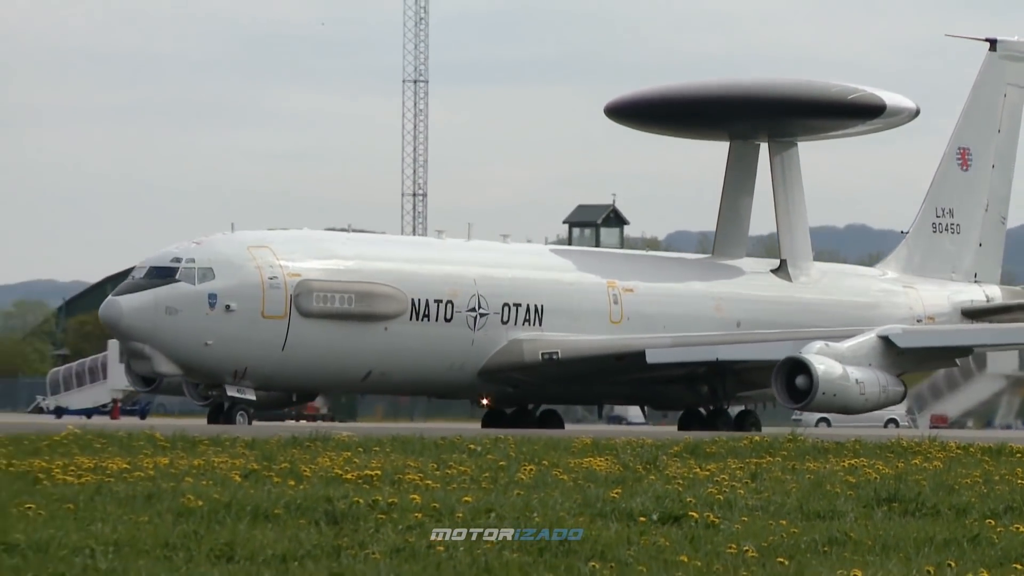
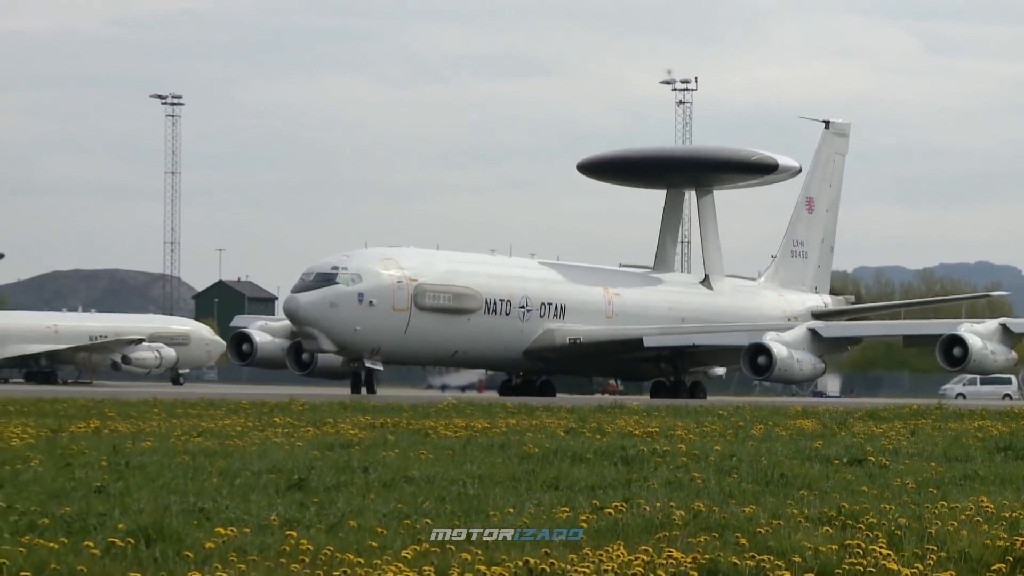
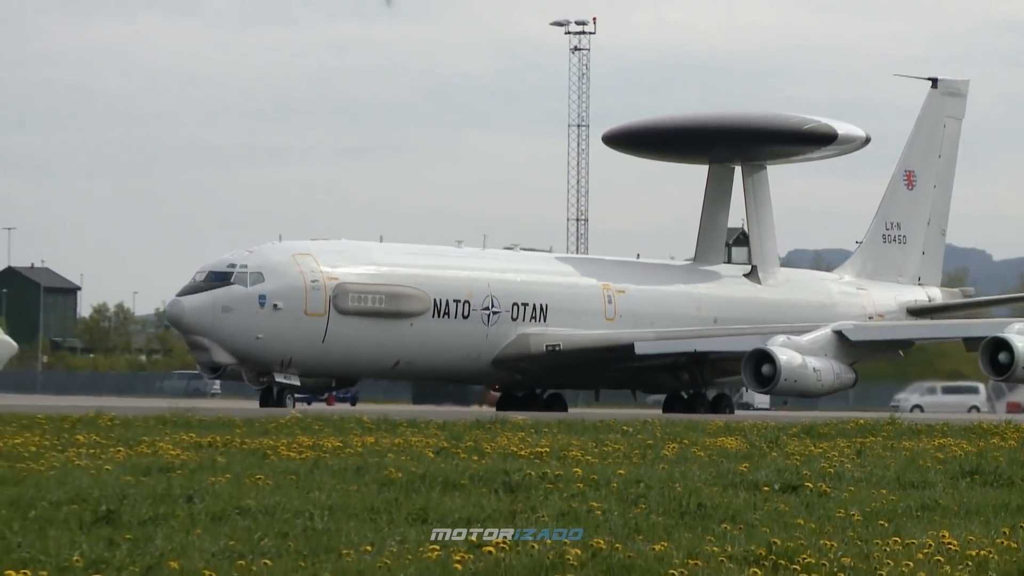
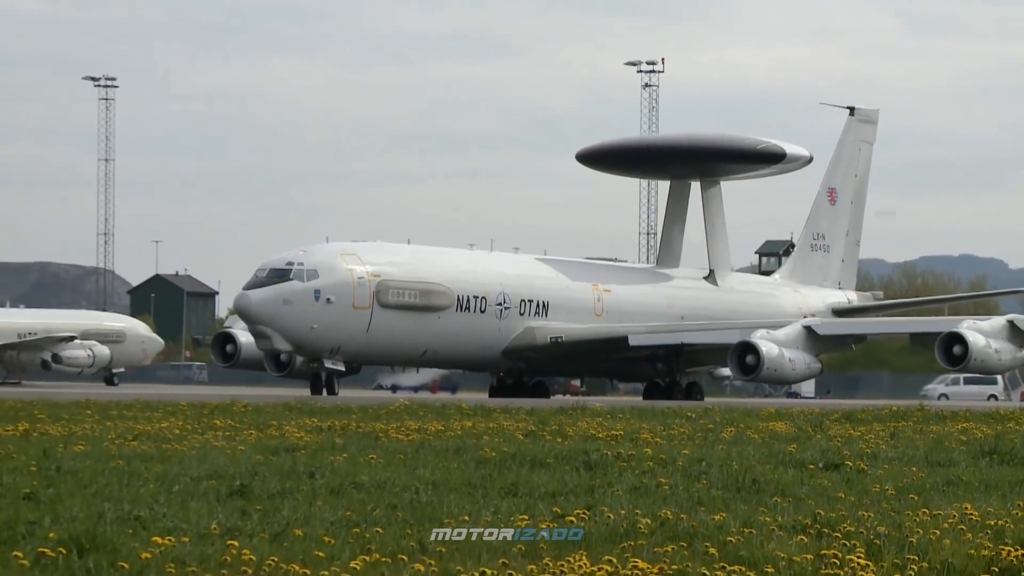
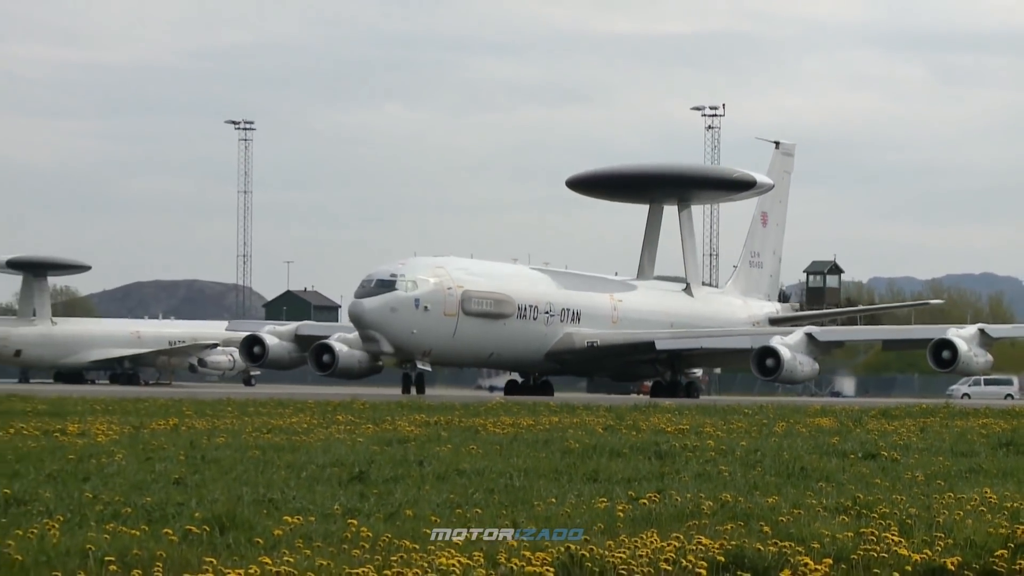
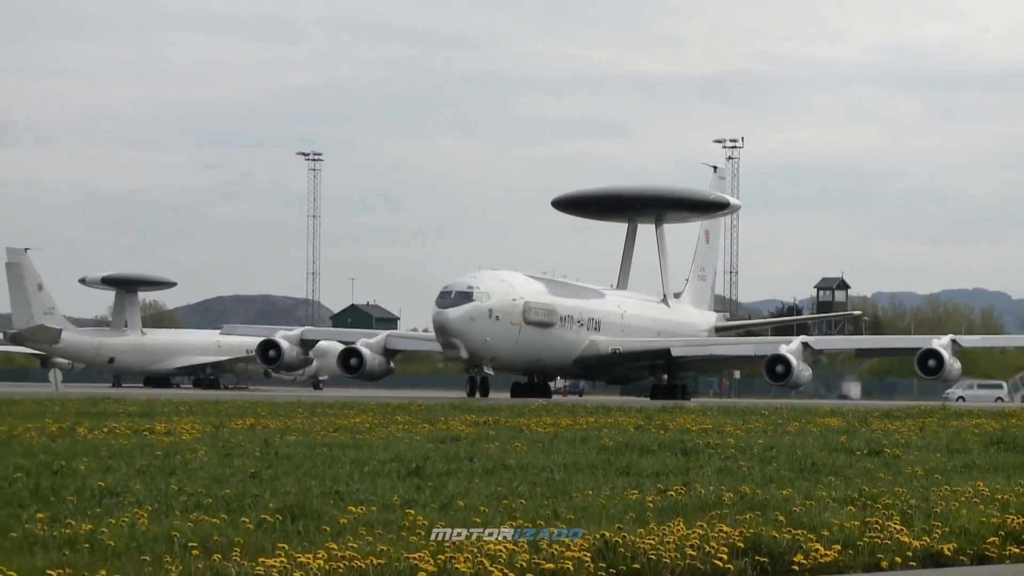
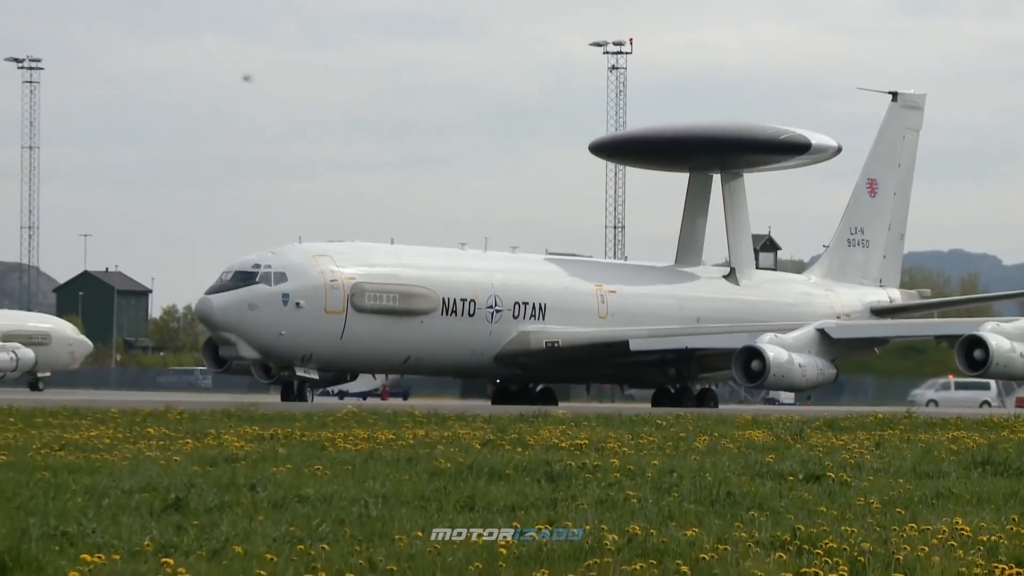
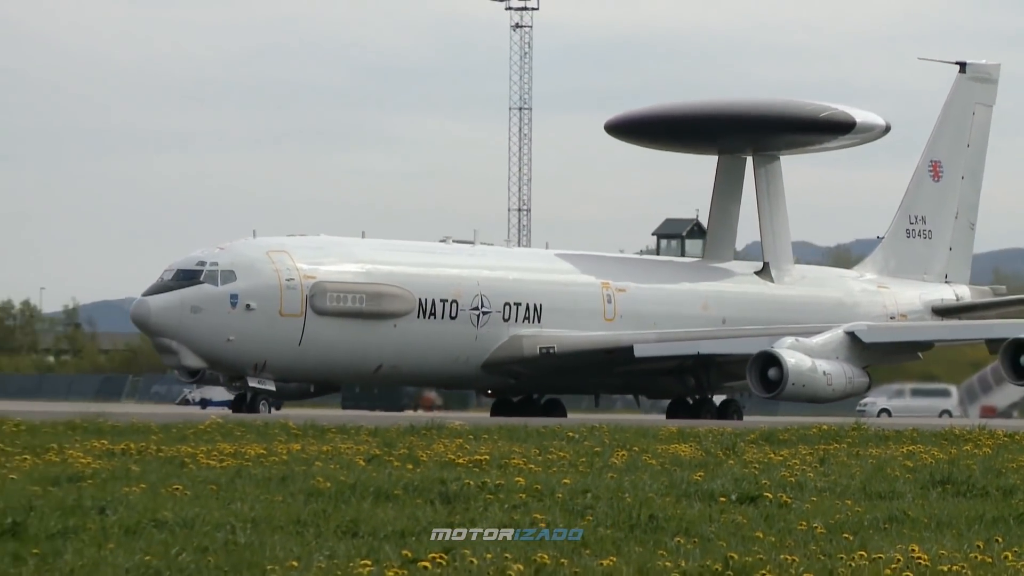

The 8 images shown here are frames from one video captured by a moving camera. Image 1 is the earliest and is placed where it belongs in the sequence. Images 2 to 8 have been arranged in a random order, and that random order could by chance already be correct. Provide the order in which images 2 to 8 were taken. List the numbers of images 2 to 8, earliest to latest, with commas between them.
8, 3, 7, 4, 2, 5, 6
